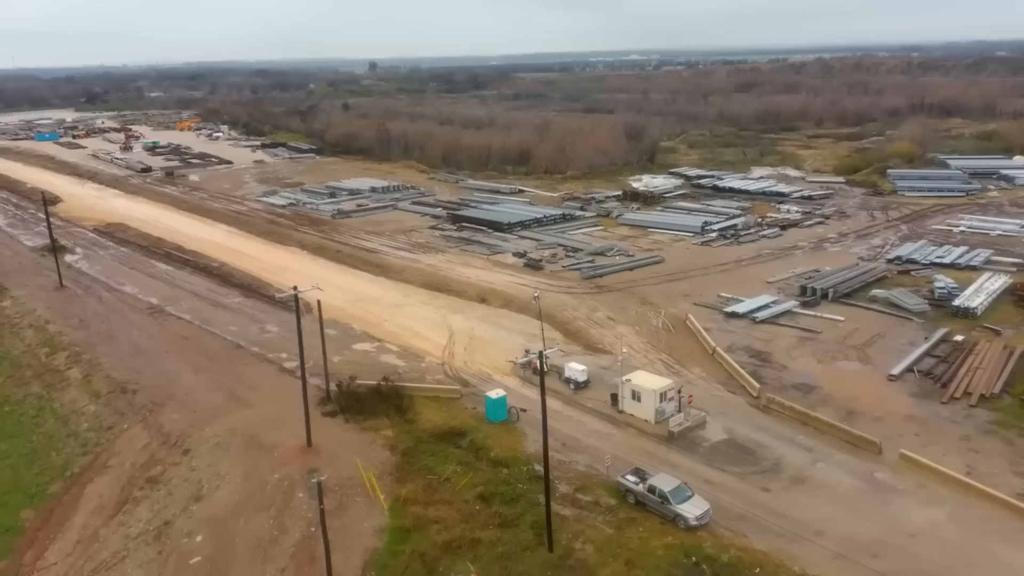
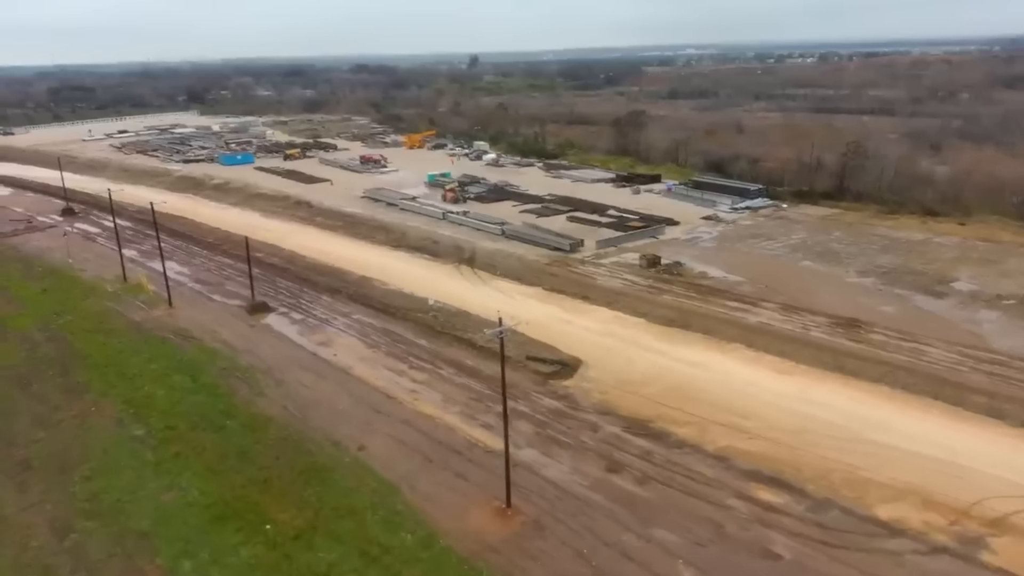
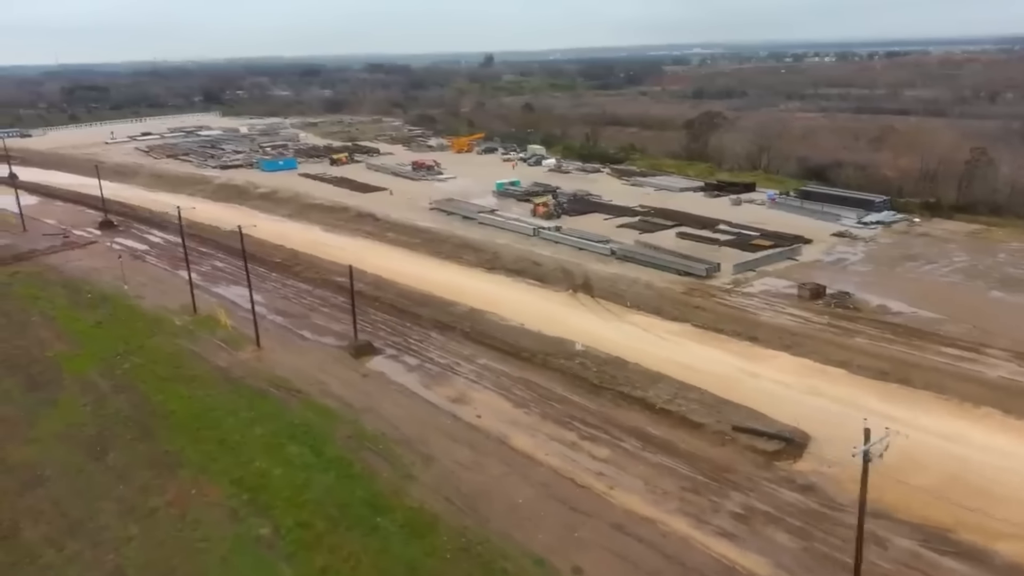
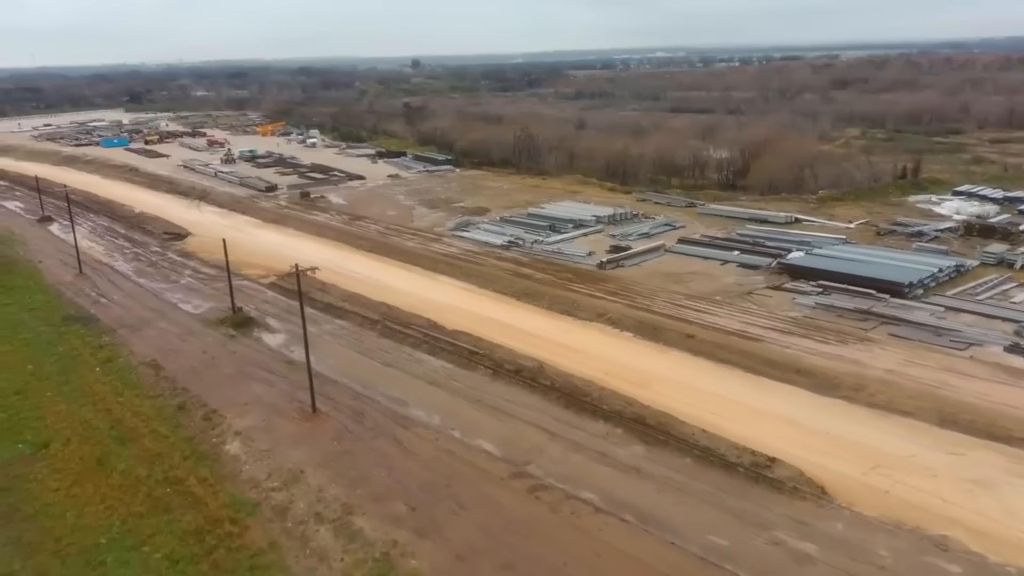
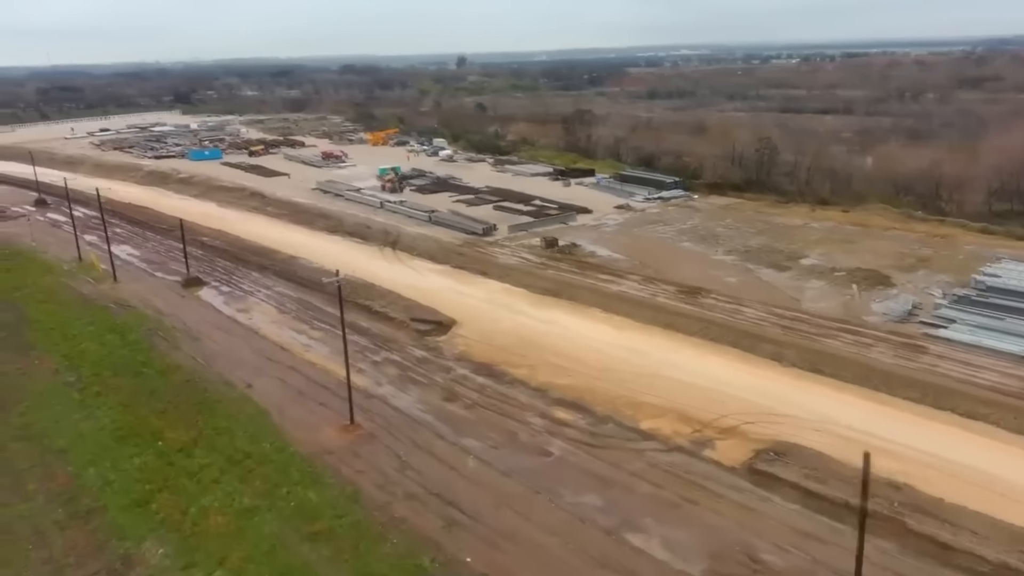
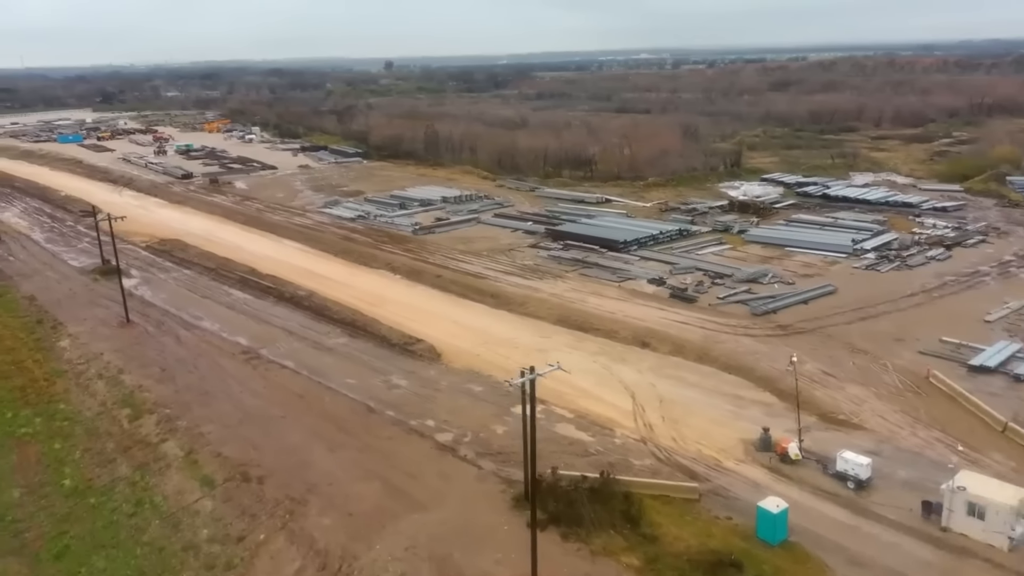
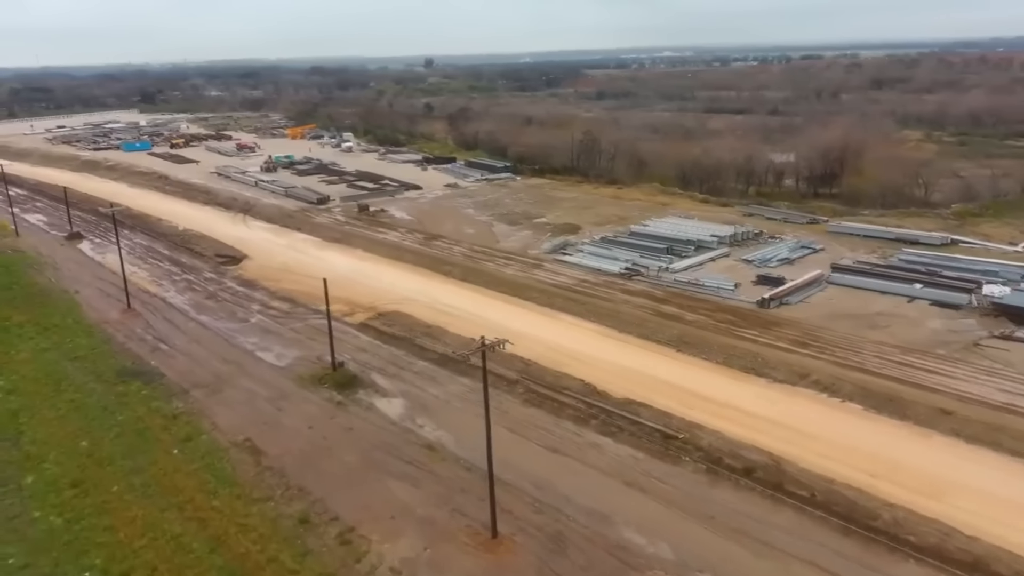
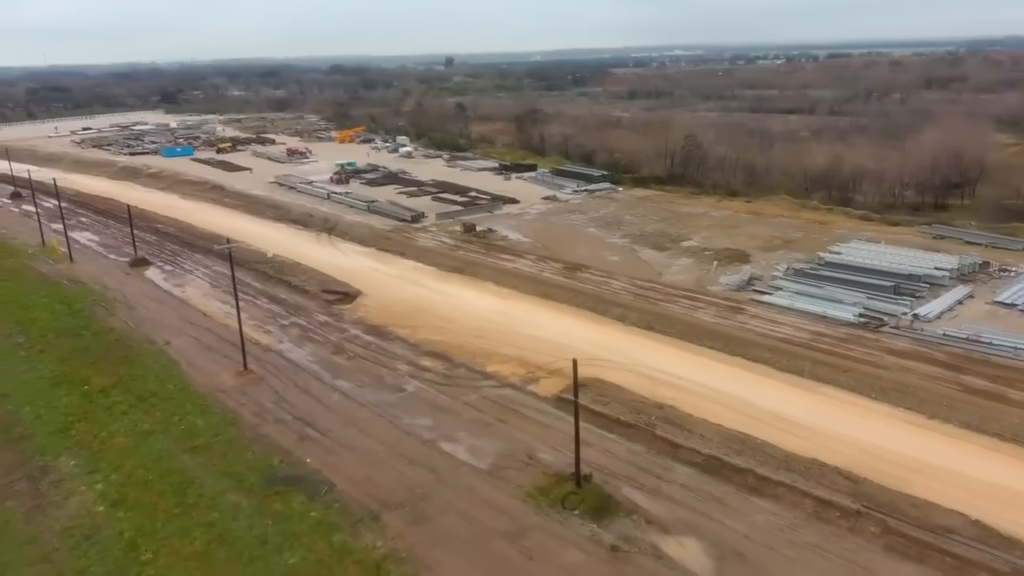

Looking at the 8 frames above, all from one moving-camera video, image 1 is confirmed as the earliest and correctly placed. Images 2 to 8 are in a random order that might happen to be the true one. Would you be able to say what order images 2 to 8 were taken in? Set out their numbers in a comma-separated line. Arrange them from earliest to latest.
6, 4, 7, 8, 5, 2, 3
